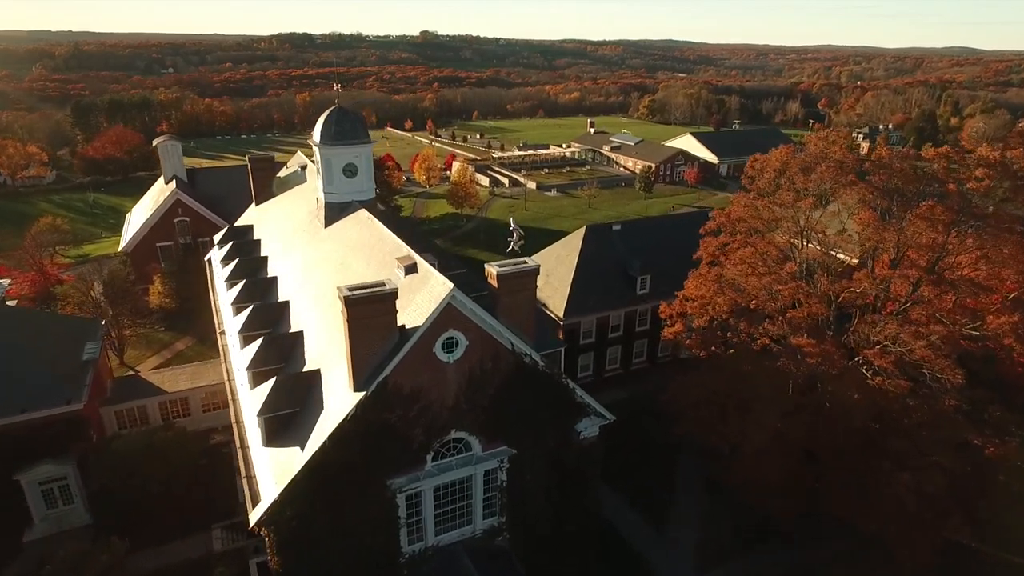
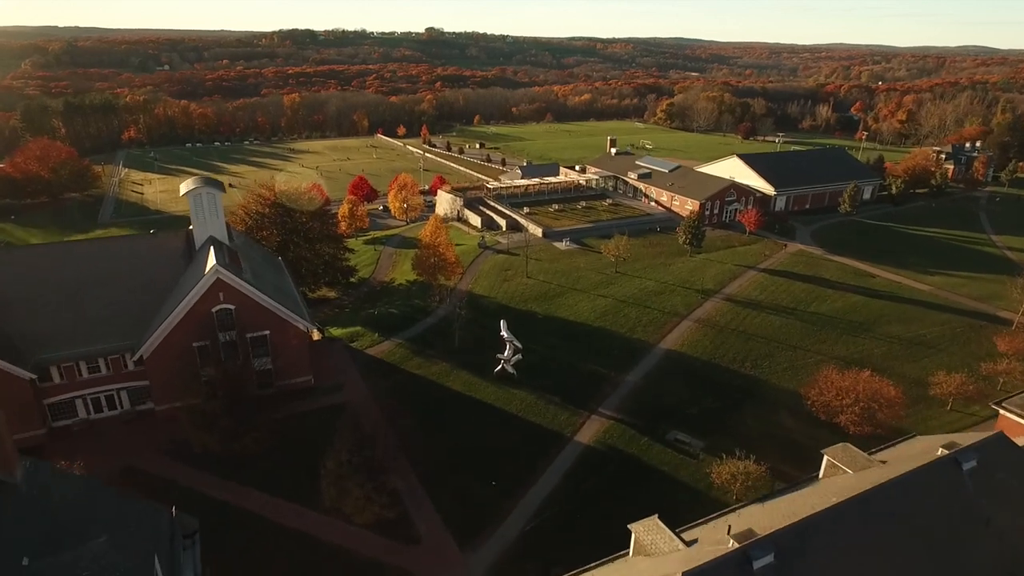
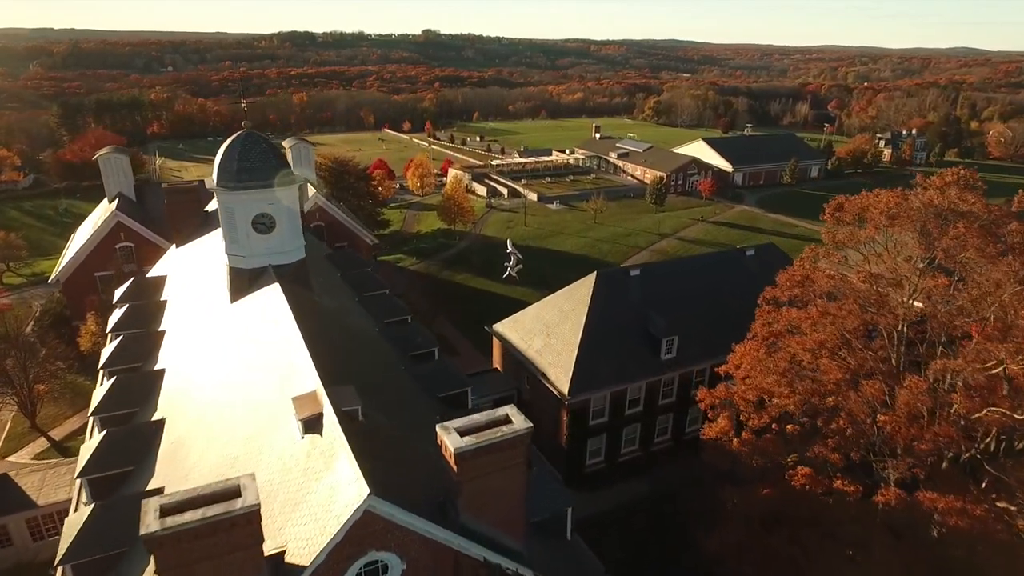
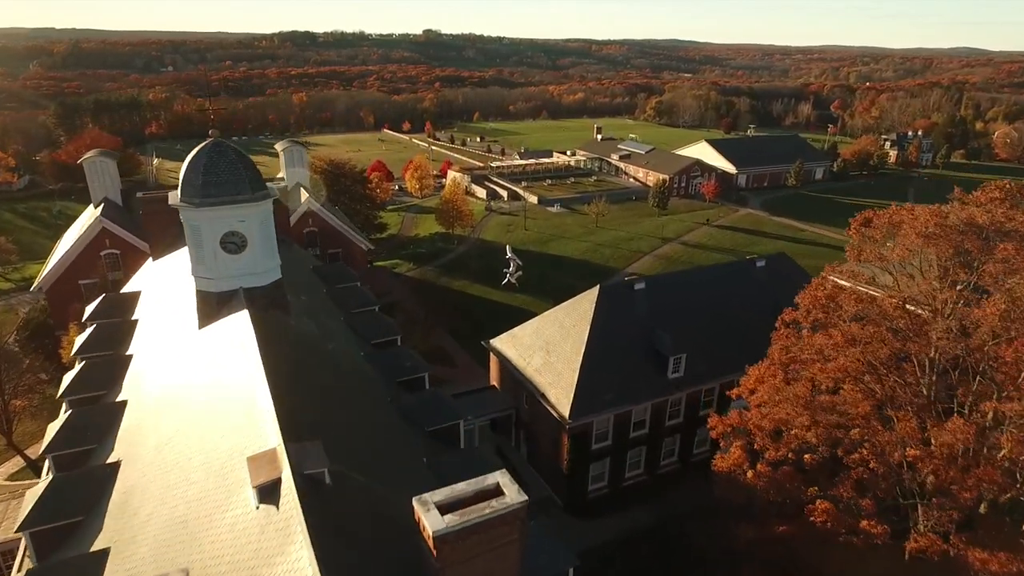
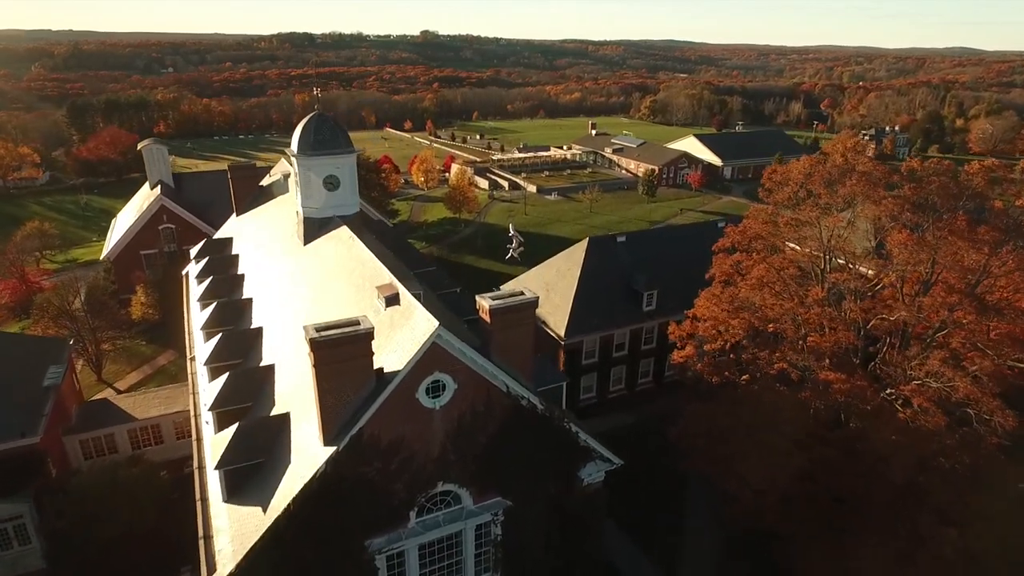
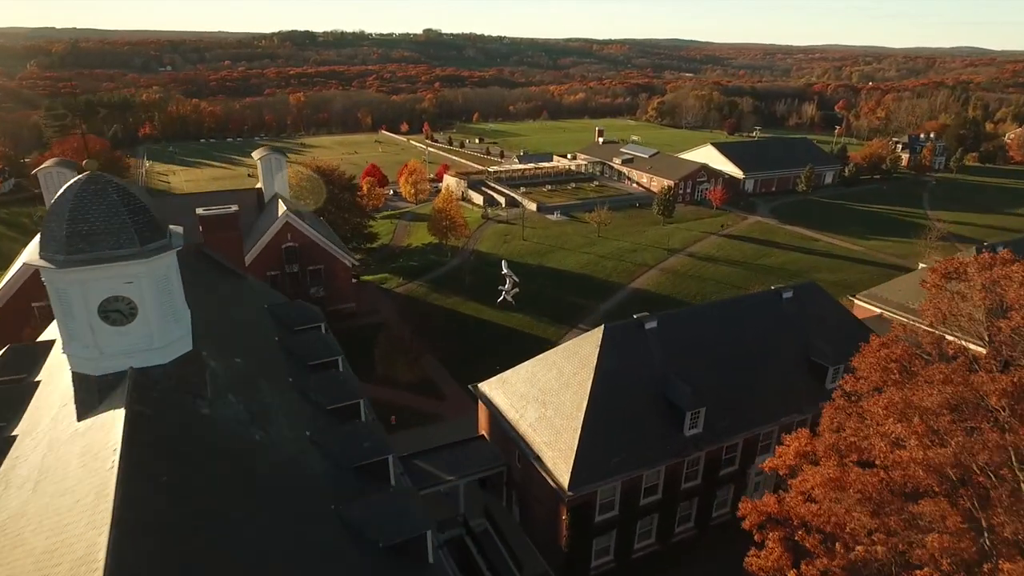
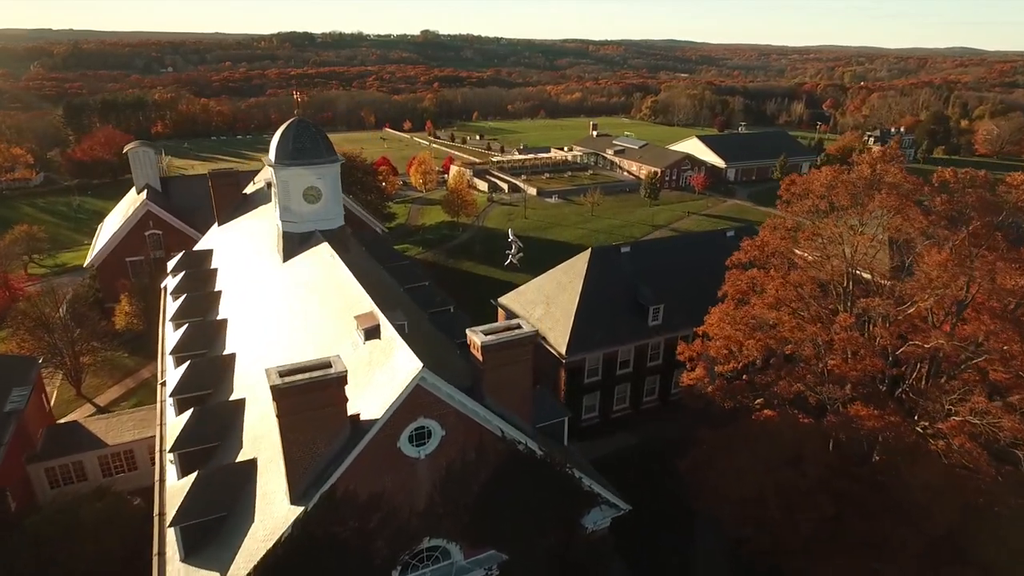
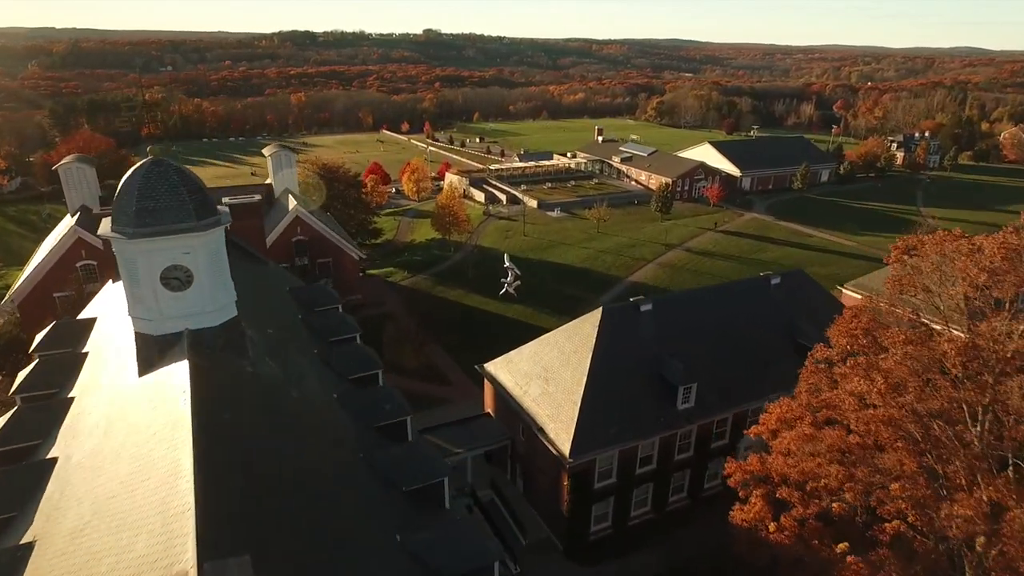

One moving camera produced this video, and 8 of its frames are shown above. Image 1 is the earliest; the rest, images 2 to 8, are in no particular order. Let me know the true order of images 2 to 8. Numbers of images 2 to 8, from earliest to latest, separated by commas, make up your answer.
5, 7, 3, 4, 8, 6, 2
